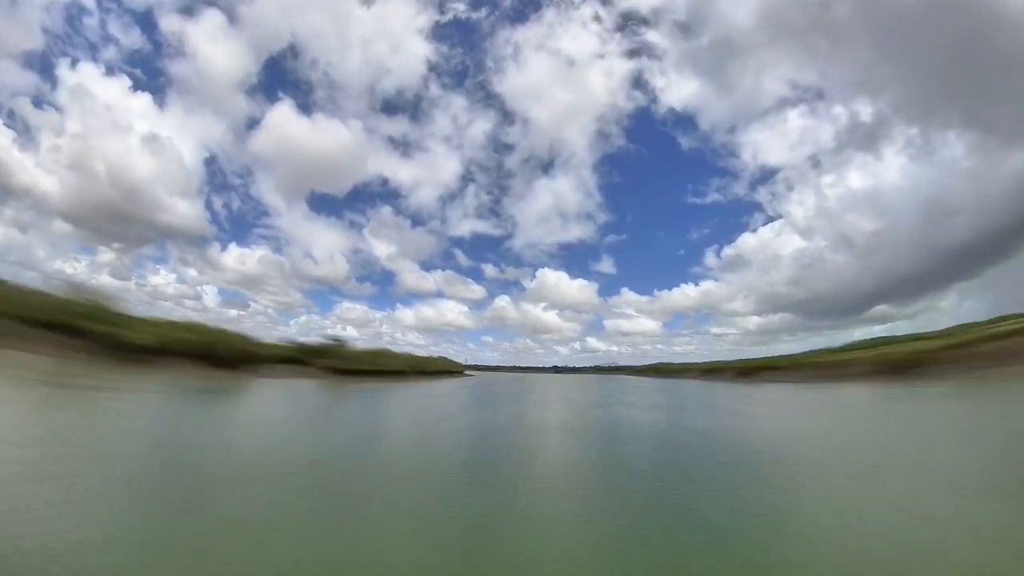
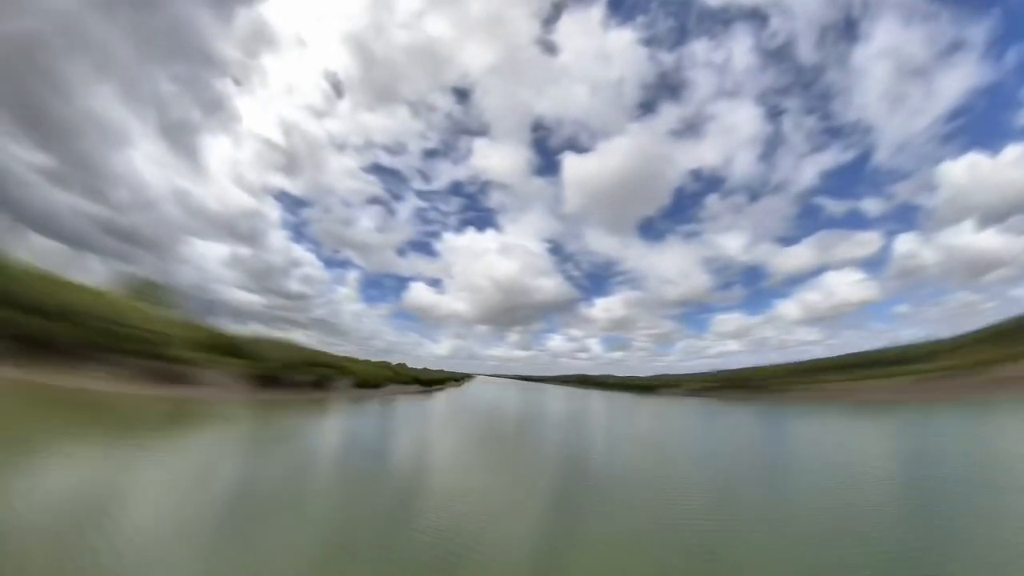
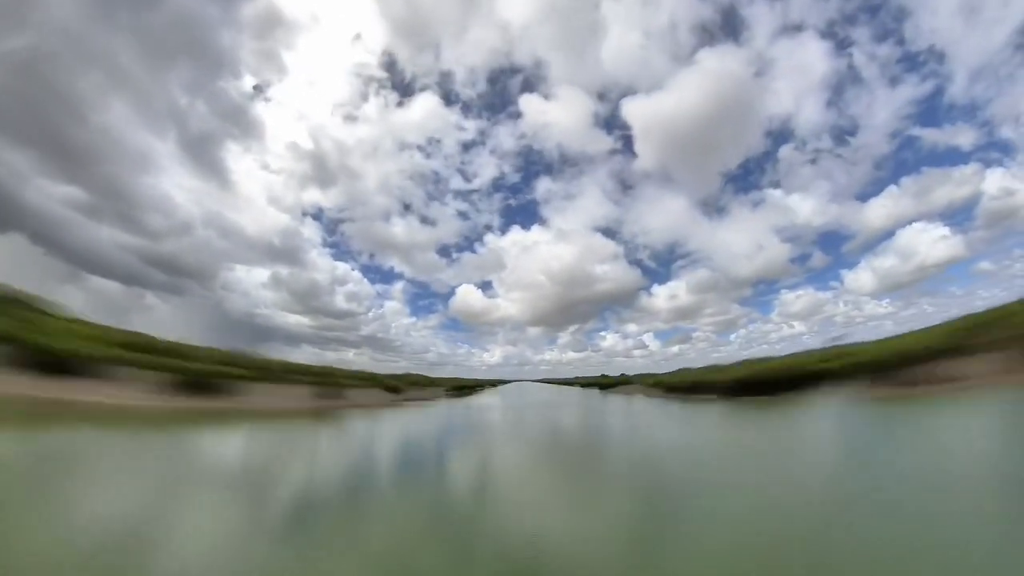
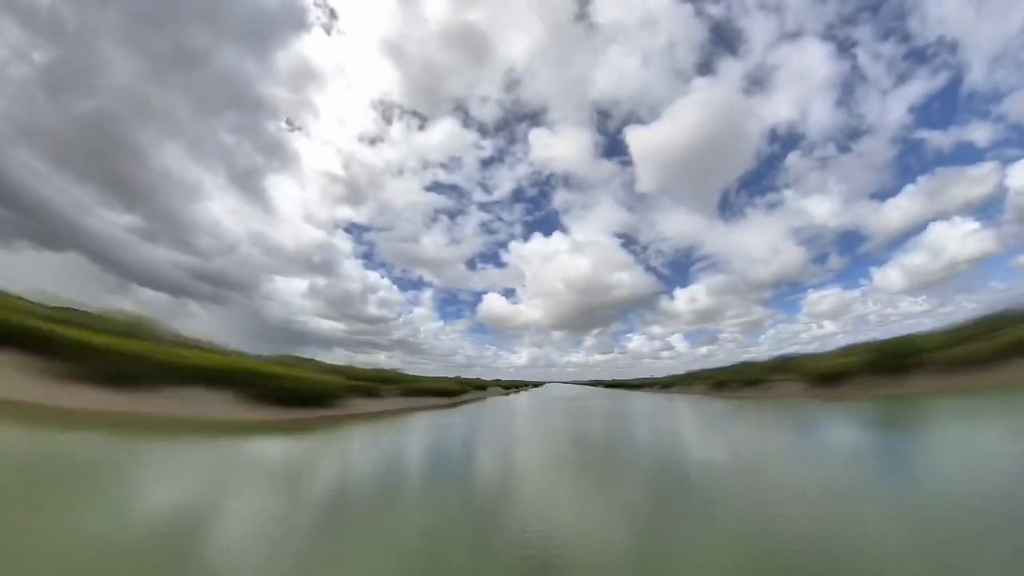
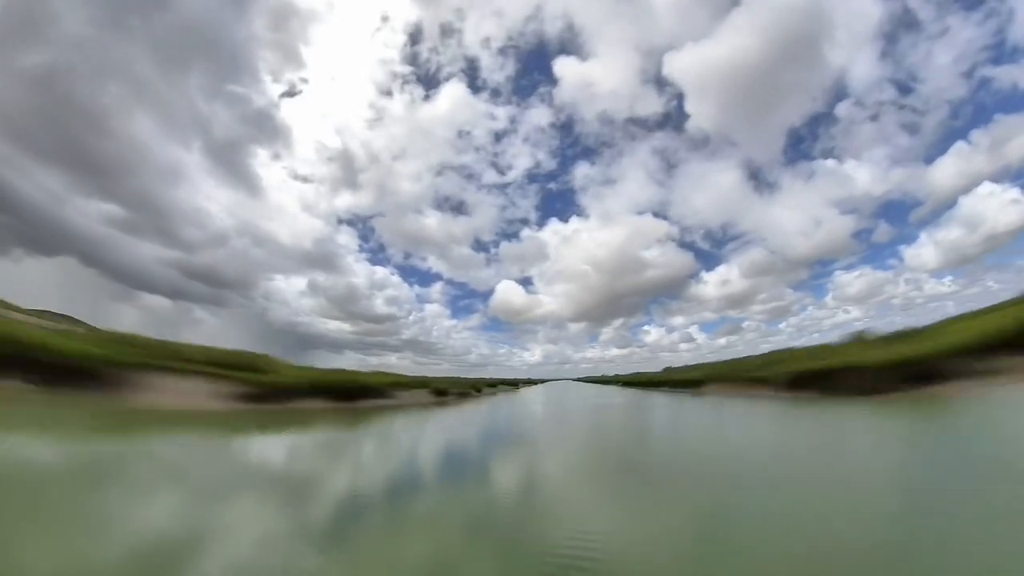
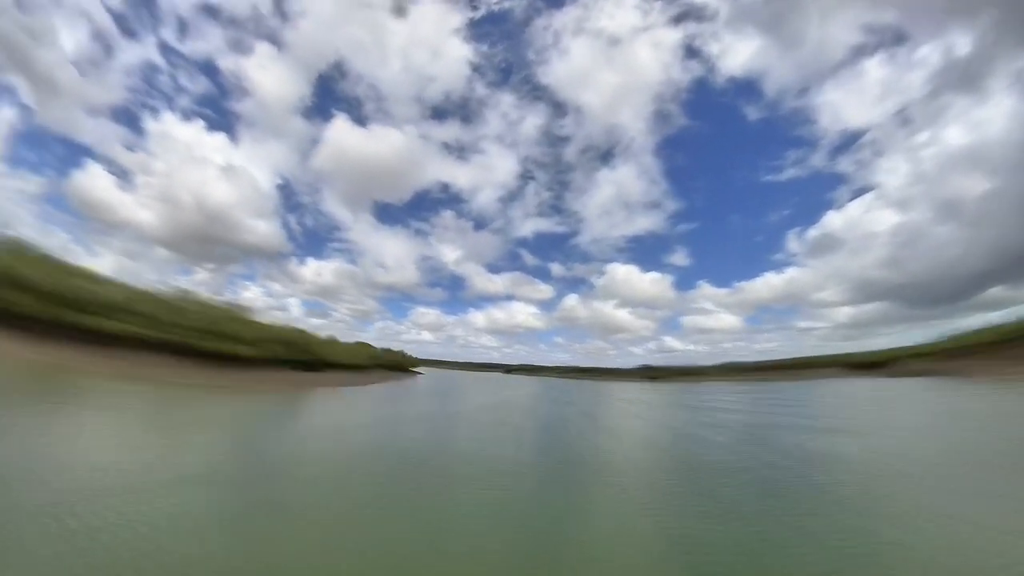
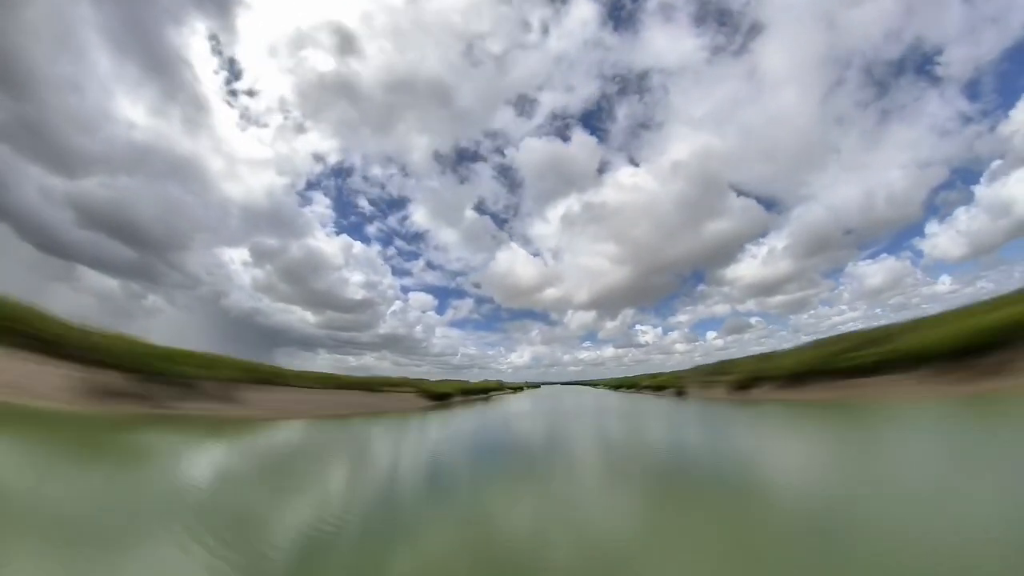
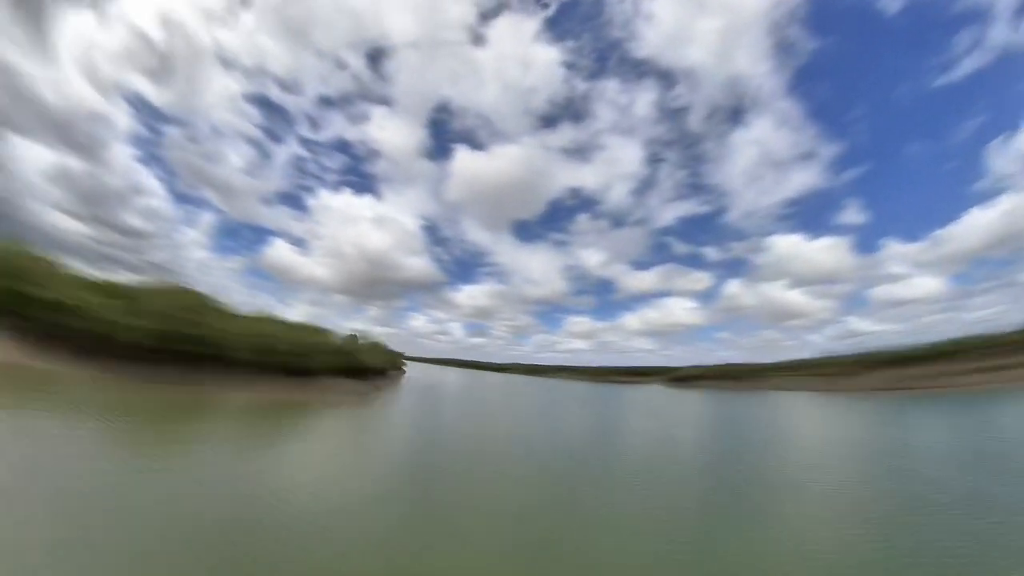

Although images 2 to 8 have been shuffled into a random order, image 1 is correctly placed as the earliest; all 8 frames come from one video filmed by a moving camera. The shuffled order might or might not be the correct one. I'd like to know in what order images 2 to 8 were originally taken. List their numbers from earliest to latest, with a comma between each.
6, 8, 2, 4, 3, 5, 7
